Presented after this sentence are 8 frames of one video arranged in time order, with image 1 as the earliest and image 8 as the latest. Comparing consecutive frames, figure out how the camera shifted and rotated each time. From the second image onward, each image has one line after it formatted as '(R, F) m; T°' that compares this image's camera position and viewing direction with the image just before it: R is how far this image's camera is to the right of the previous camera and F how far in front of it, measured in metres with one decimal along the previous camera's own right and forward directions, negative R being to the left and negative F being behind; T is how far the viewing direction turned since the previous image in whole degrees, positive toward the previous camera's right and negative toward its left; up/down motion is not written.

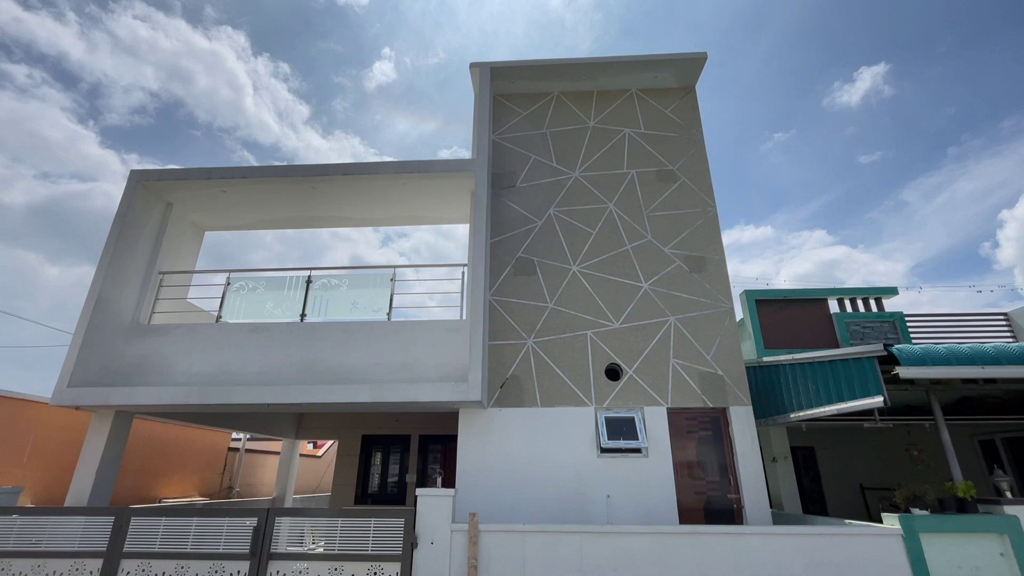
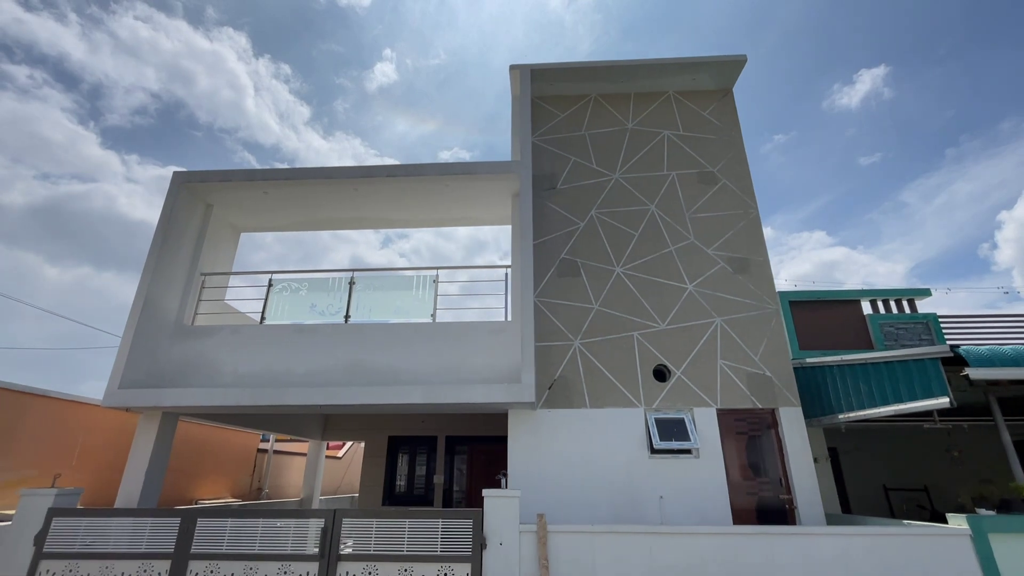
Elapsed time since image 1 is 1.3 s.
(-0.7, 0.0) m; 0°
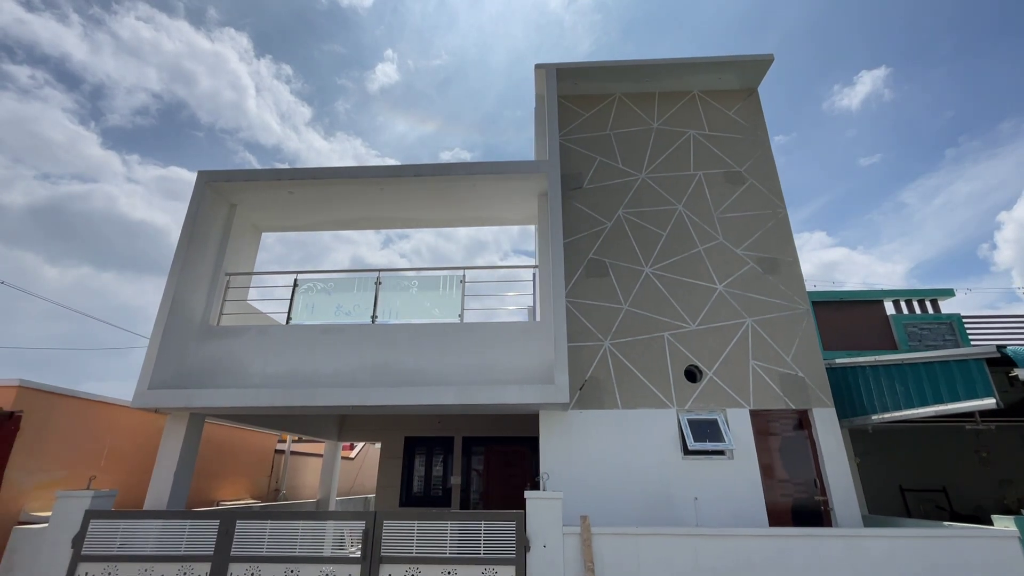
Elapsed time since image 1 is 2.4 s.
(-0.4, 0.0) m; 0°
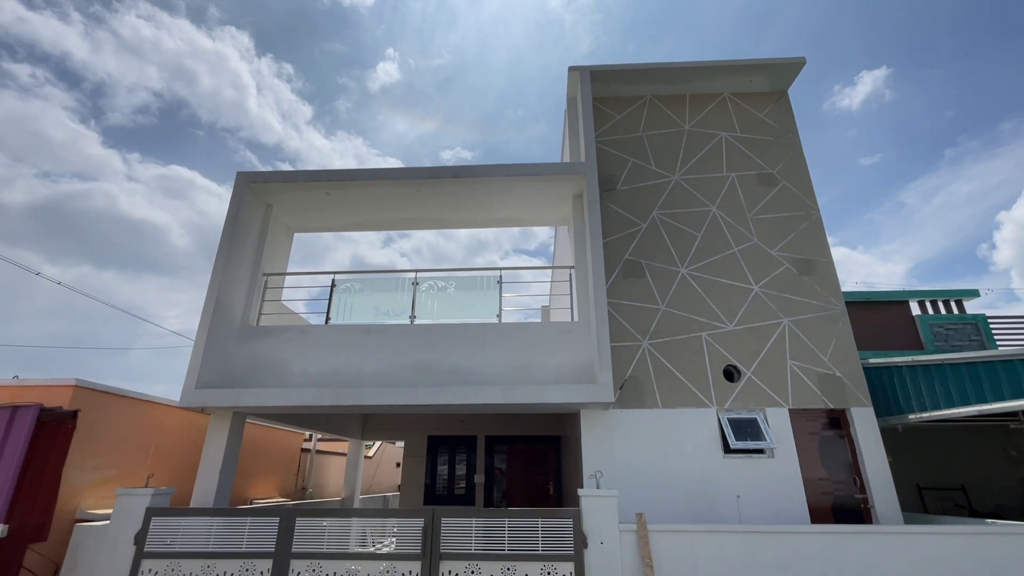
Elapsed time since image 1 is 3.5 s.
(-0.6, -0.1) m; 0°
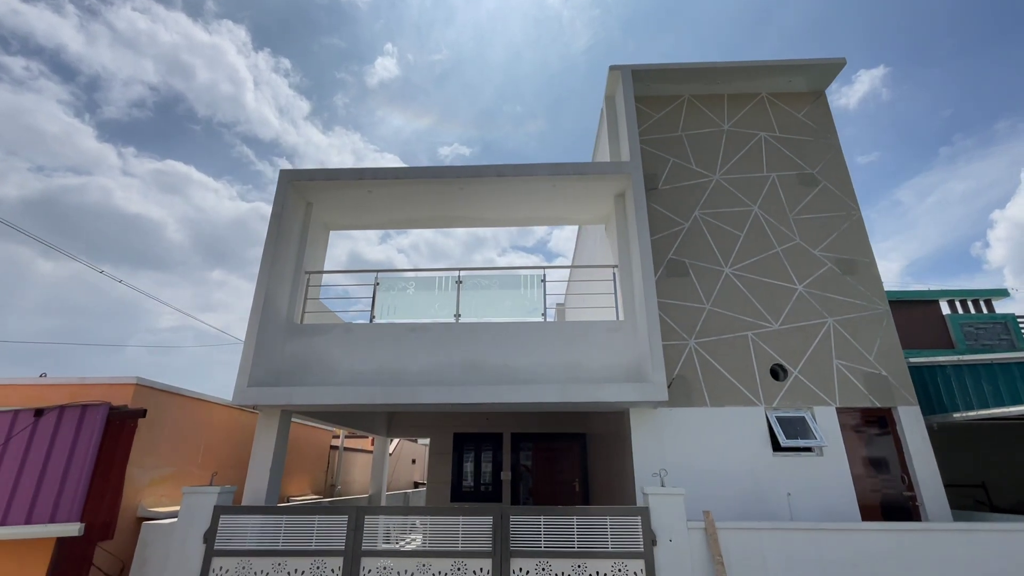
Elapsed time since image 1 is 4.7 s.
(-0.7, 0.0) m; 0°
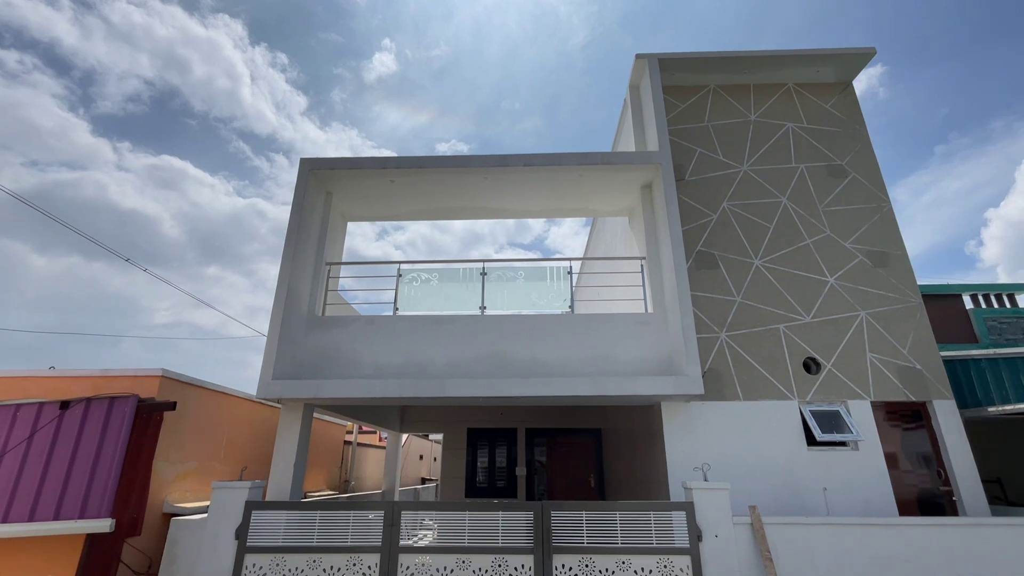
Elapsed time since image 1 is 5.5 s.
(-0.4, +0.1) m; 0°
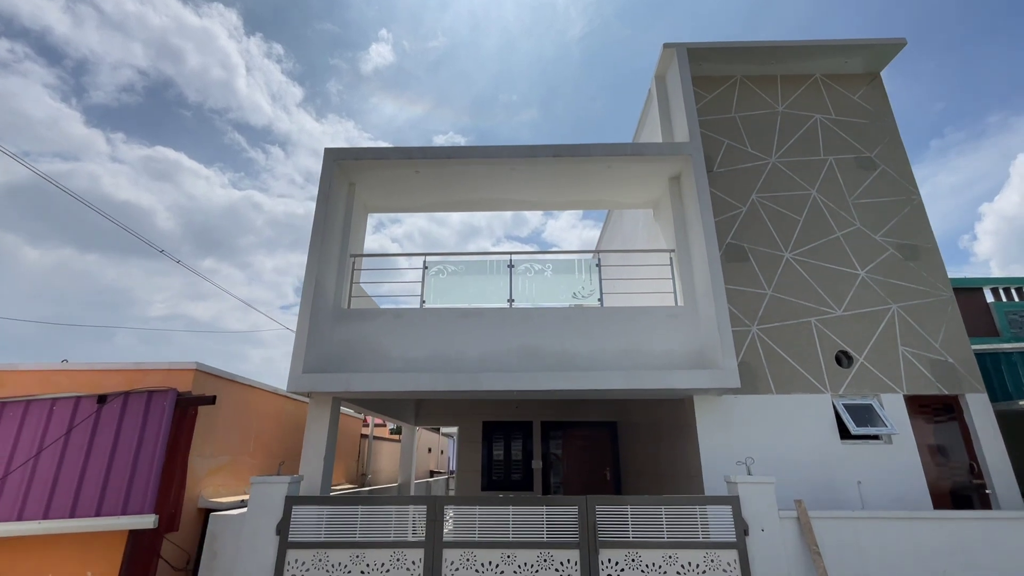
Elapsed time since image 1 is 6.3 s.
(-0.5, +0.1) m; 0°
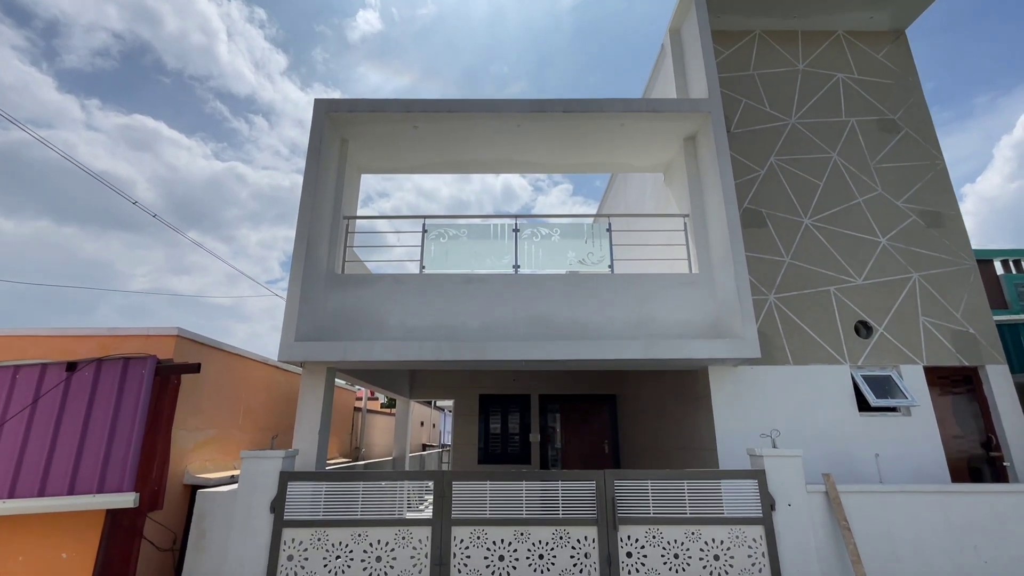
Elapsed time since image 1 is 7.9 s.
(-0.2, +0.4) m; +1°
